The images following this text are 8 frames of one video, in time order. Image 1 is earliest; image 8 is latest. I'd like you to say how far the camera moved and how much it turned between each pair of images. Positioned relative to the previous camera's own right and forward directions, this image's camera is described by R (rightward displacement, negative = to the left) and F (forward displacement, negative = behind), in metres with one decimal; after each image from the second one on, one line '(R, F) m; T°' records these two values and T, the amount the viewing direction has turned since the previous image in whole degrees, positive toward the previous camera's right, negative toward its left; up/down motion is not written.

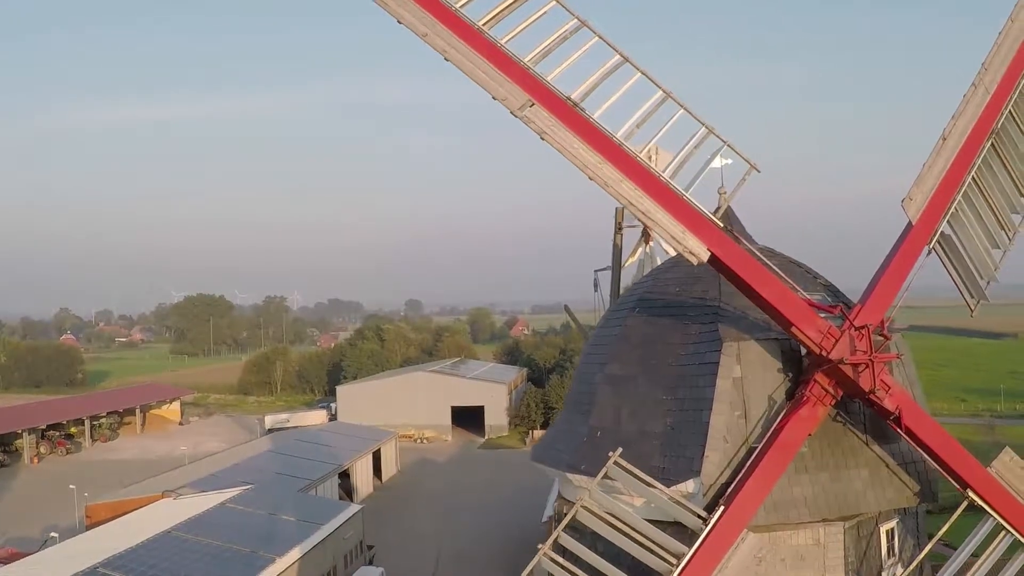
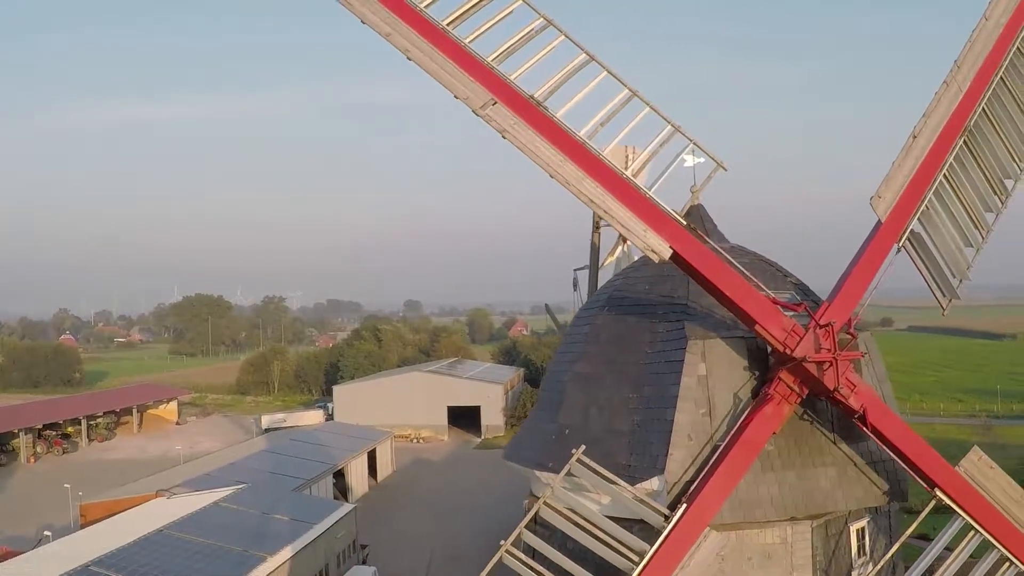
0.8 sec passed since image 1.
(+0.4, 0.0) m; 0°
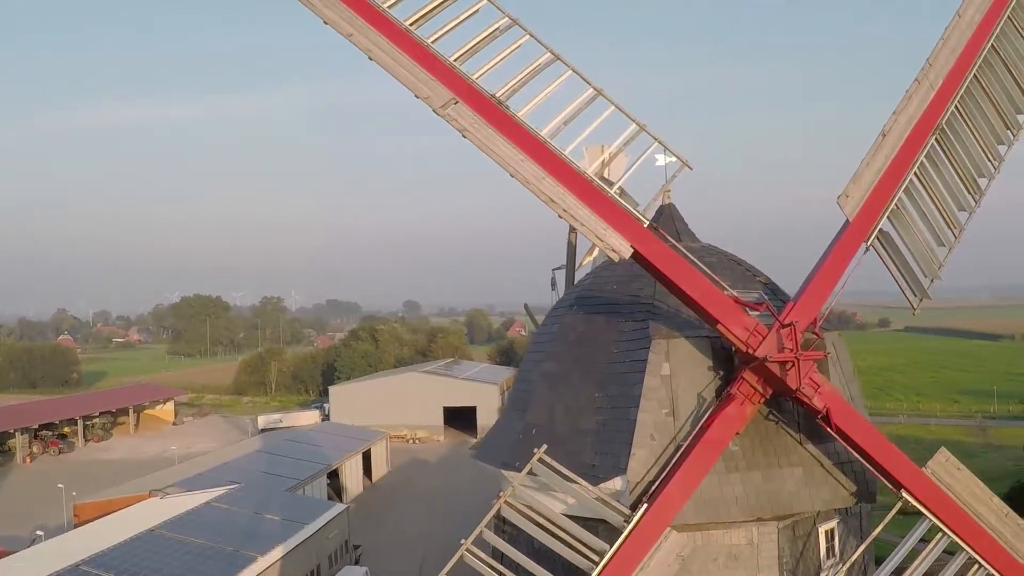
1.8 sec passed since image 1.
(+0.4, 0.0) m; 0°
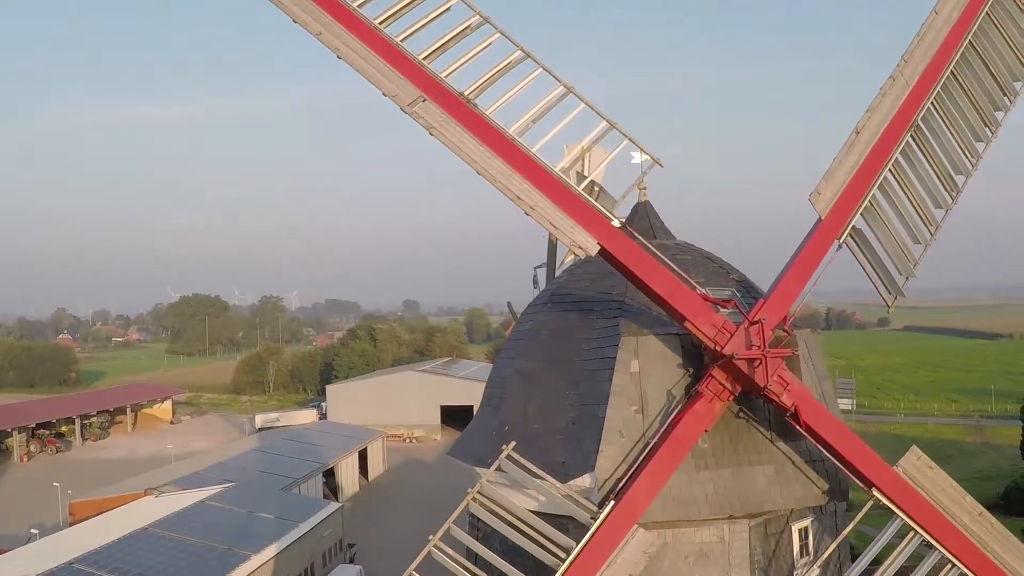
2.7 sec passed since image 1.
(+0.4, 0.0) m; 0°
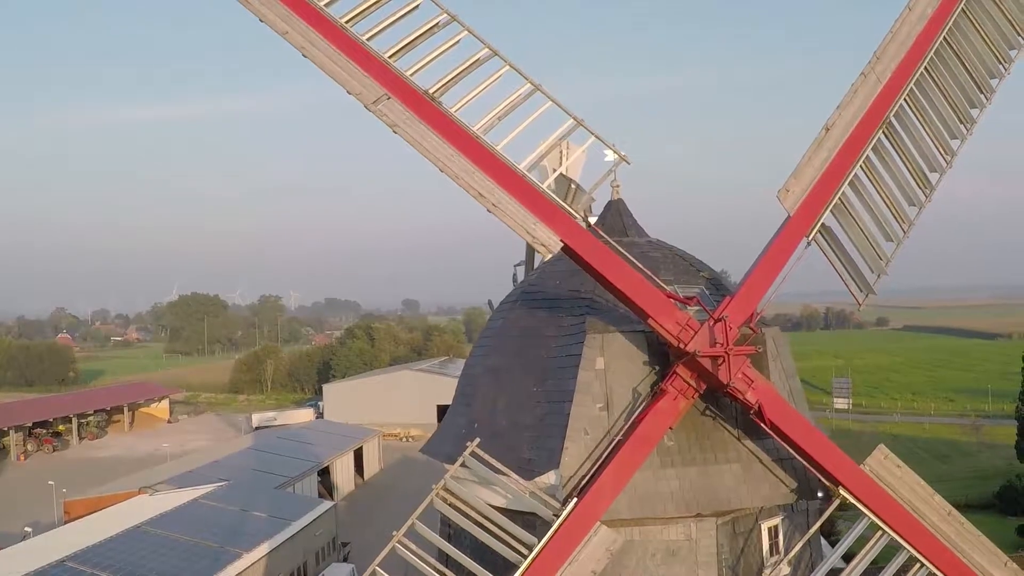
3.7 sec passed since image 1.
(+0.4, 0.0) m; 0°
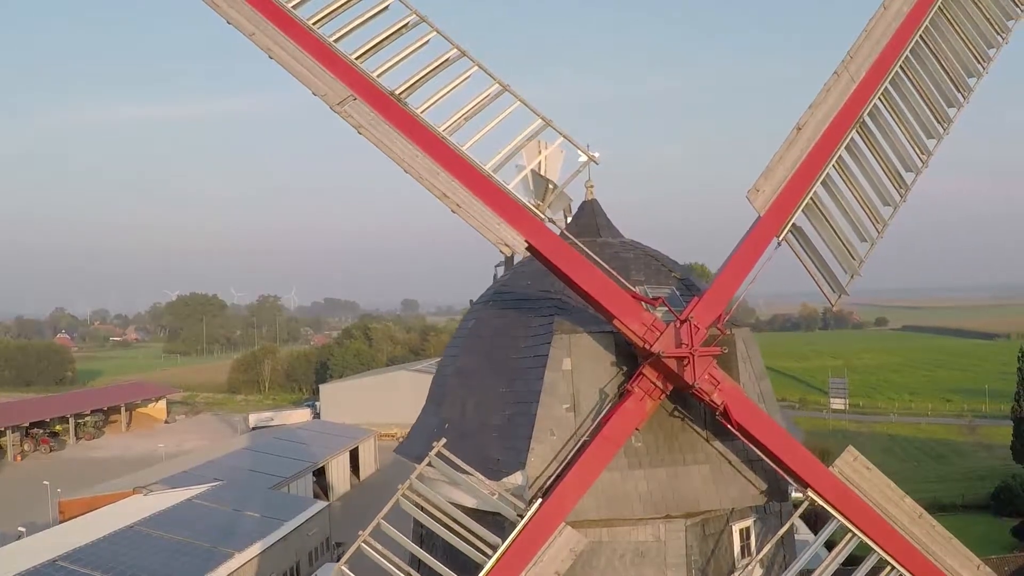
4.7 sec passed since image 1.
(+0.4, 0.0) m; 0°
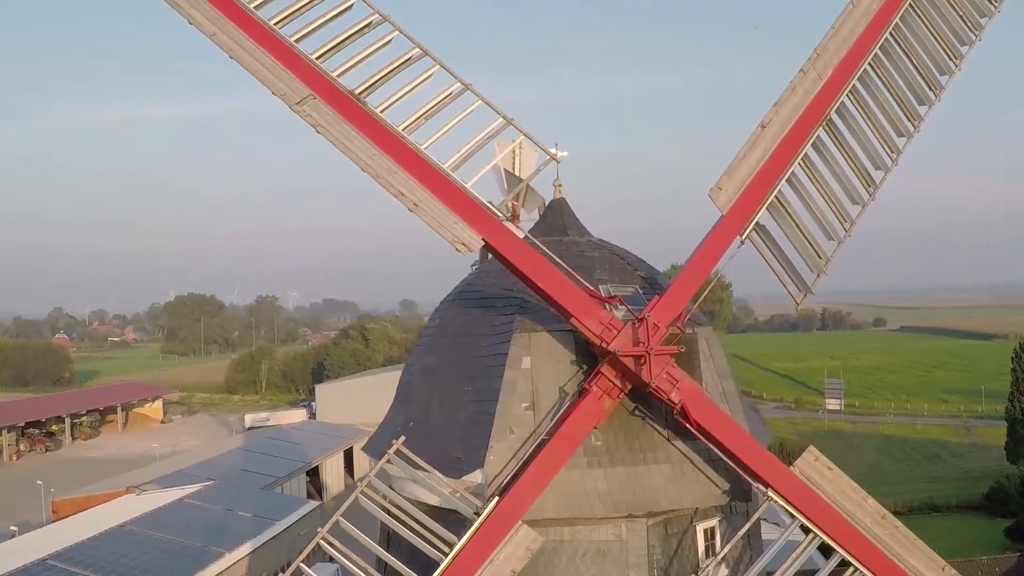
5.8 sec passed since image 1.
(+0.5, 0.0) m; 0°
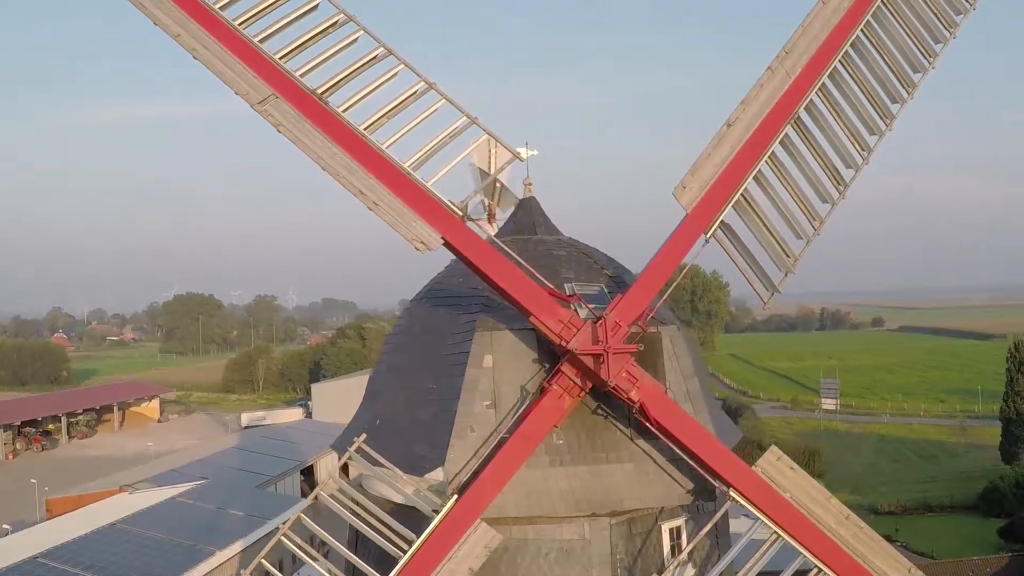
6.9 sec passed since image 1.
(+0.4, 0.0) m; 0°
